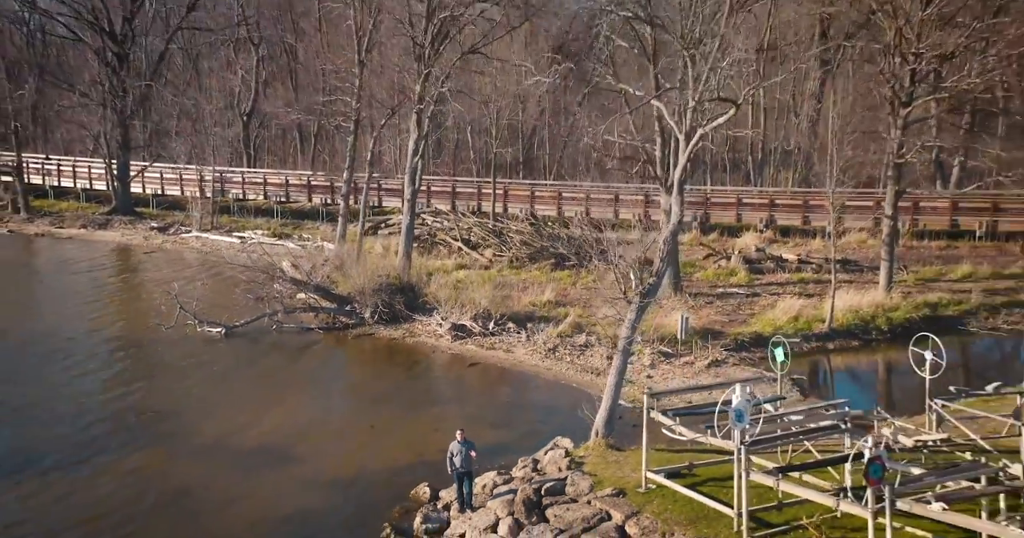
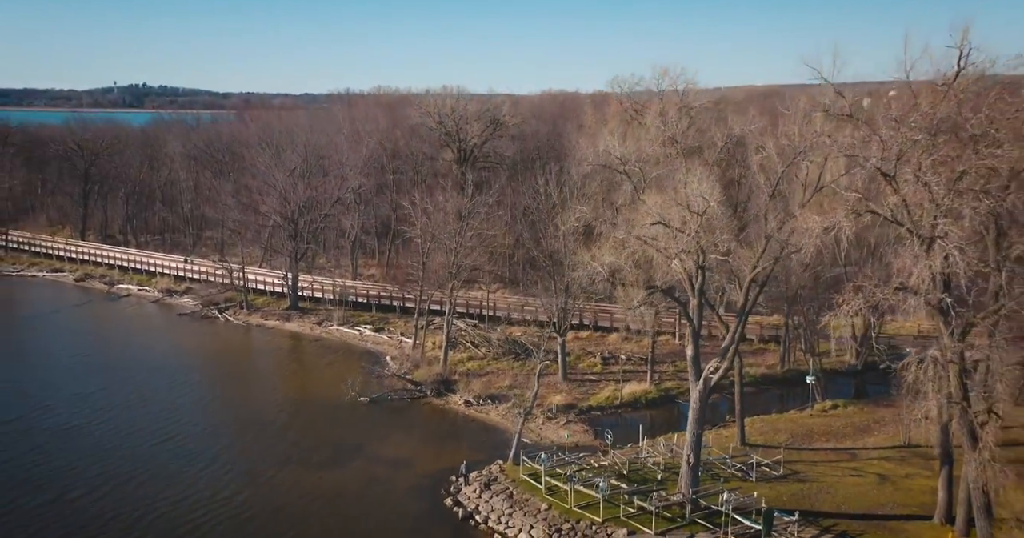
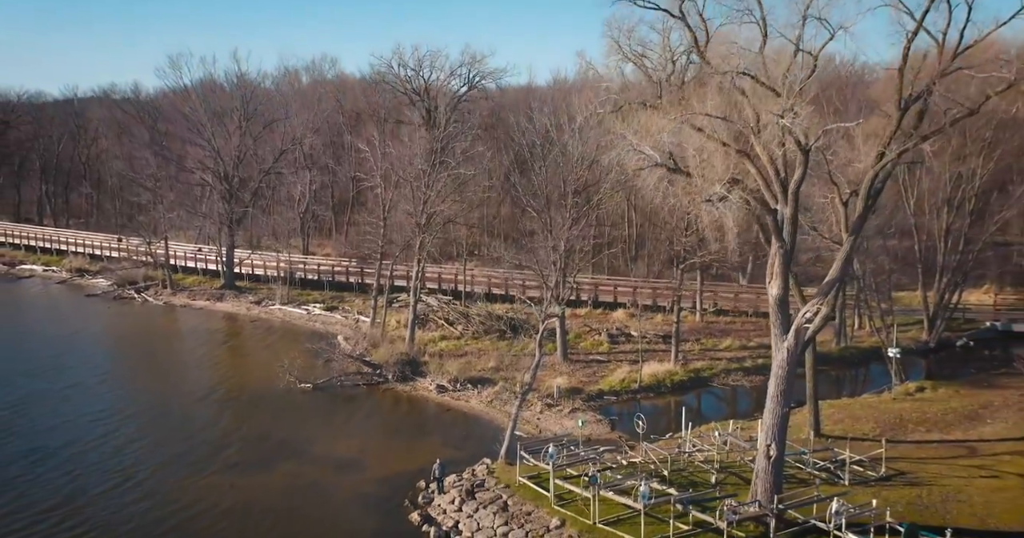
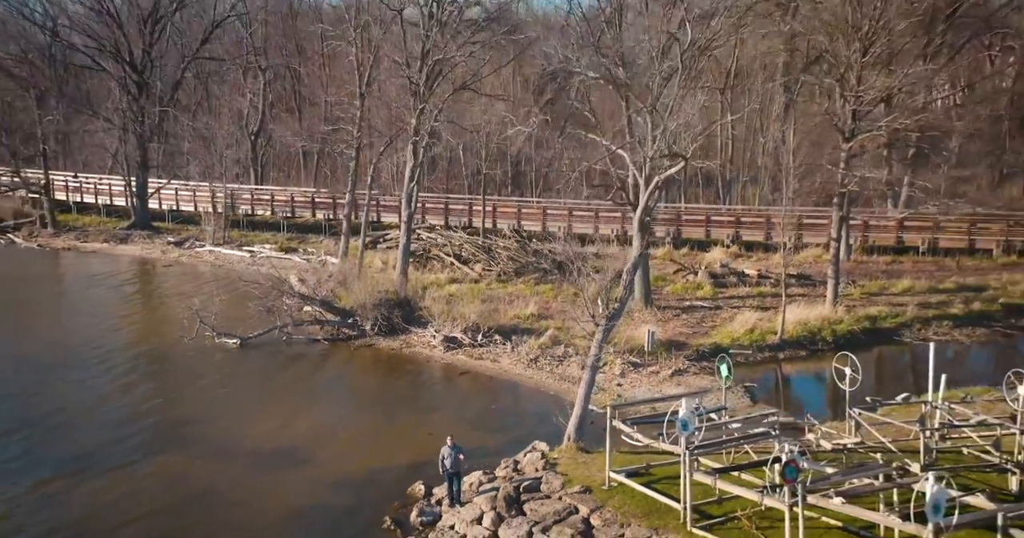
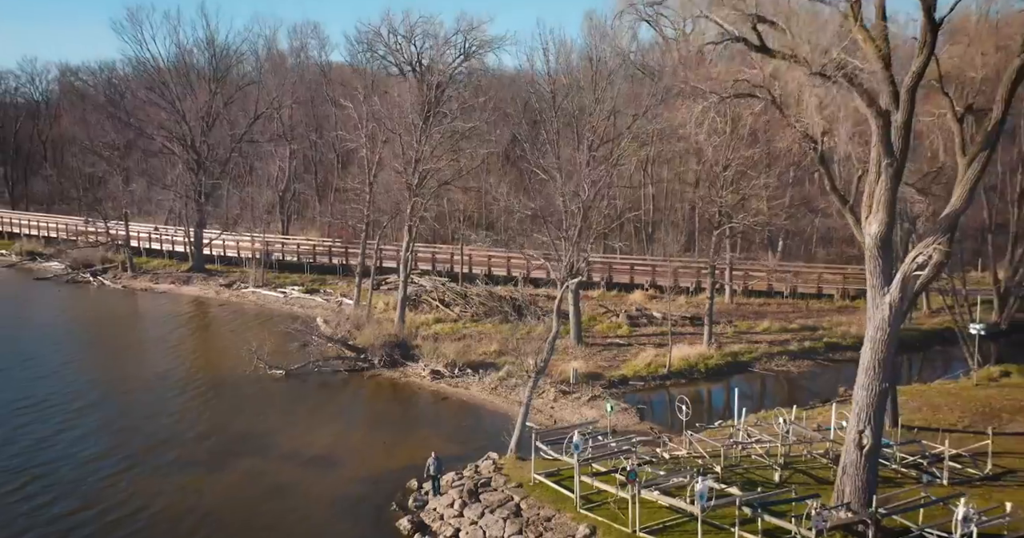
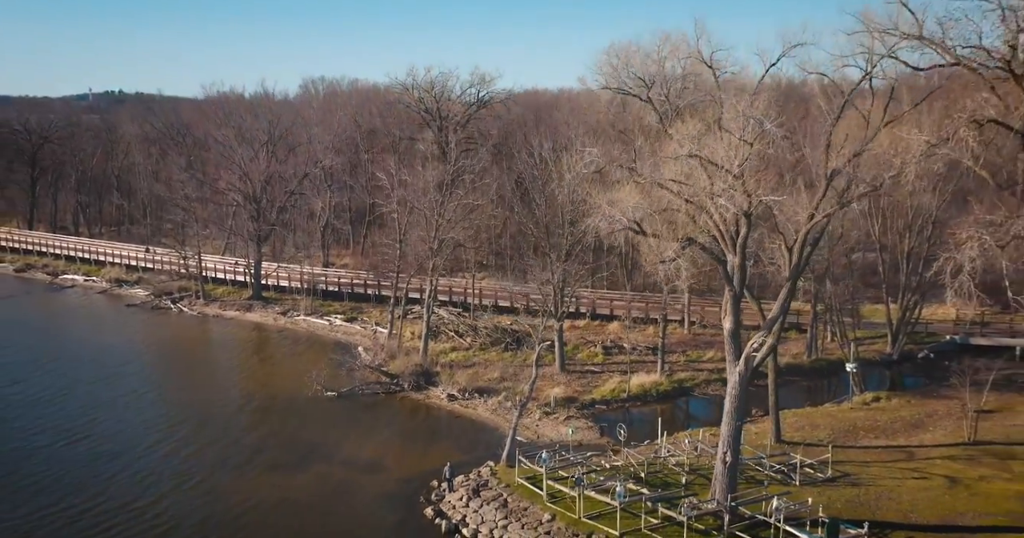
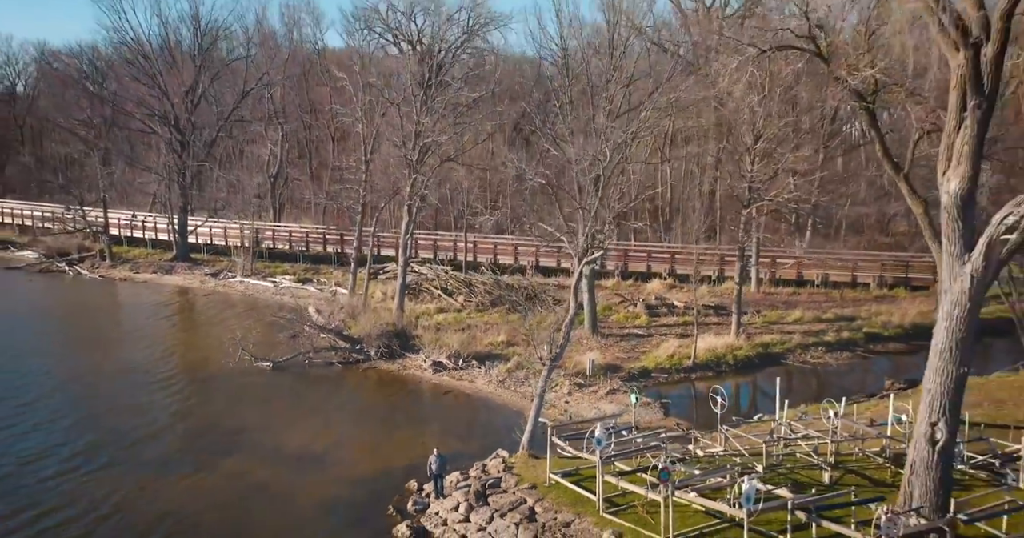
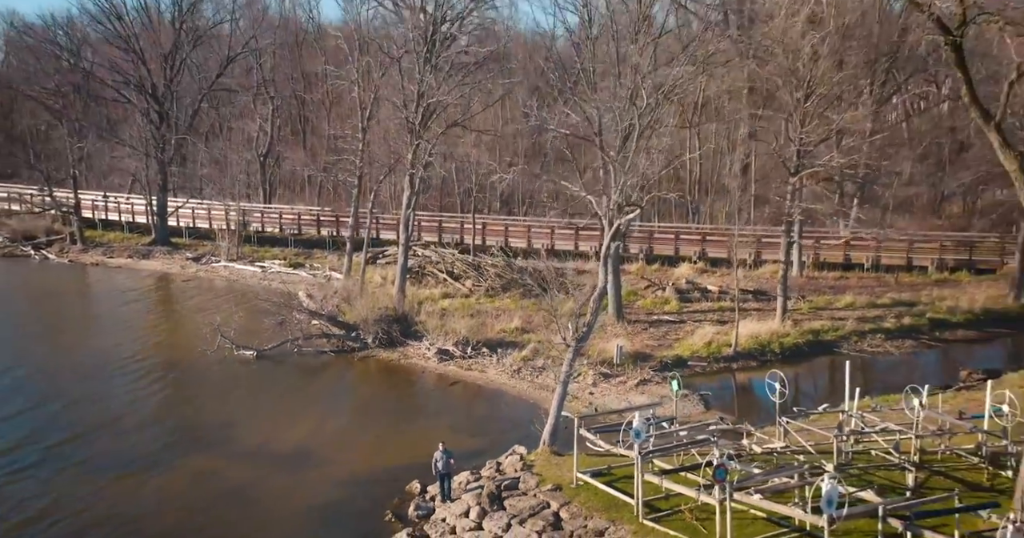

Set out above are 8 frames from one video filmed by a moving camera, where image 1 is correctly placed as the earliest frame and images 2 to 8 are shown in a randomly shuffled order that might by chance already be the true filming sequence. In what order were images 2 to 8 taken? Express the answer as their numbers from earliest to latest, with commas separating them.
4, 8, 7, 5, 3, 6, 2
